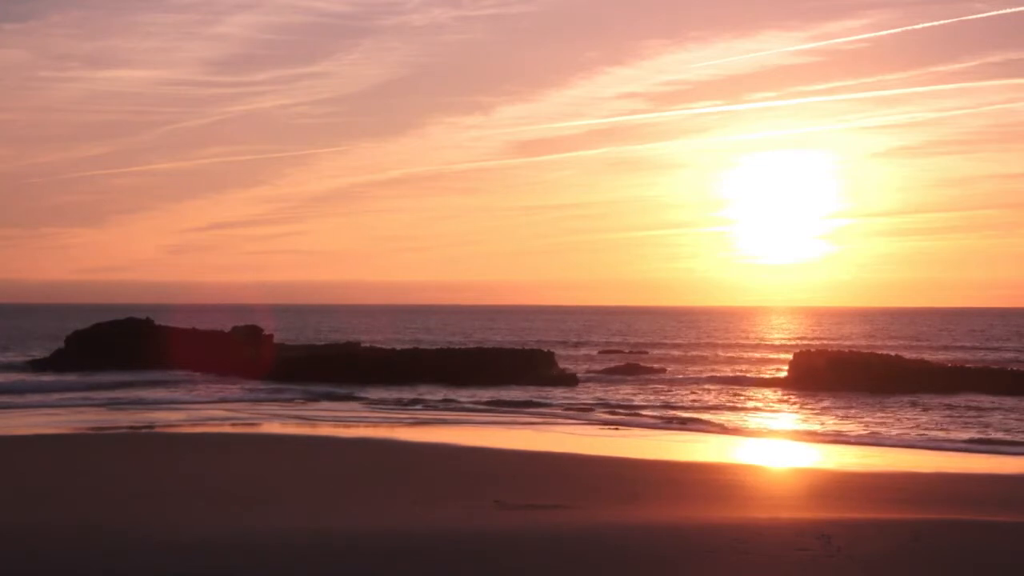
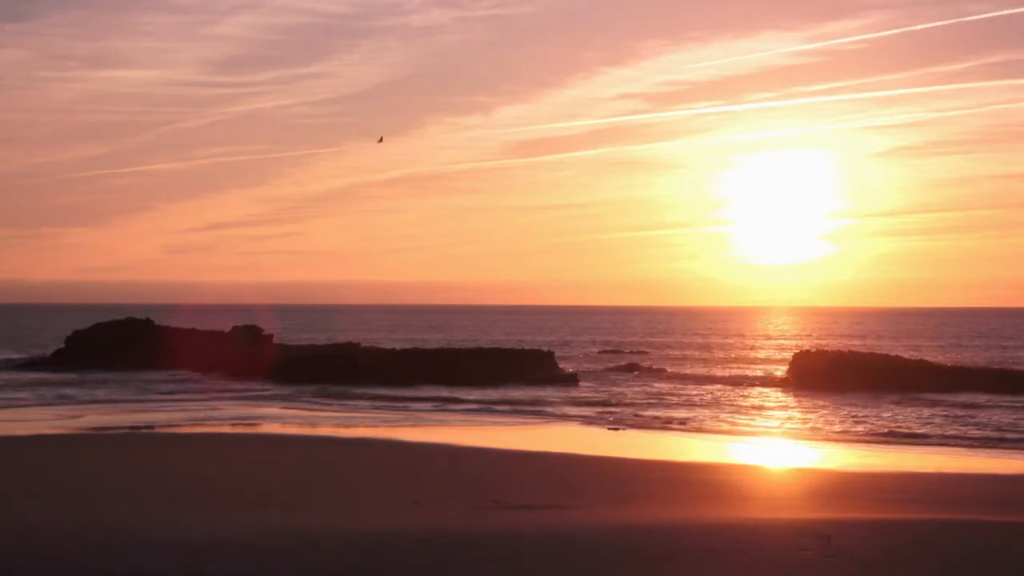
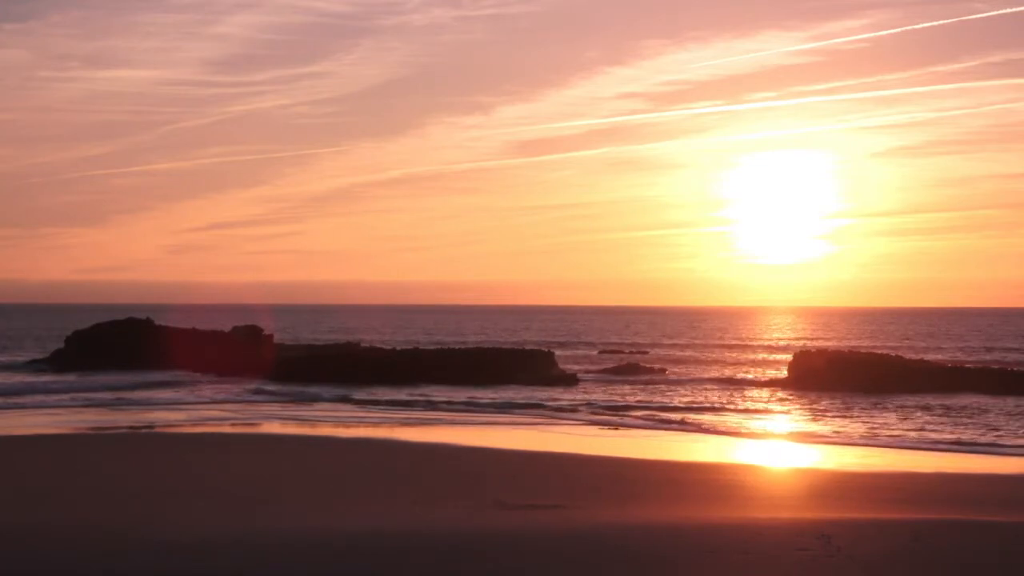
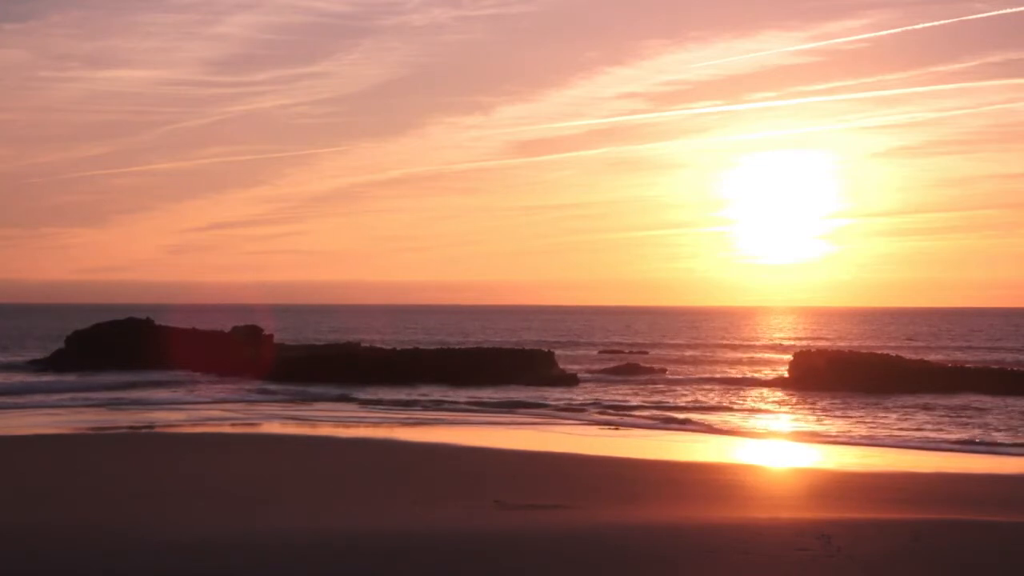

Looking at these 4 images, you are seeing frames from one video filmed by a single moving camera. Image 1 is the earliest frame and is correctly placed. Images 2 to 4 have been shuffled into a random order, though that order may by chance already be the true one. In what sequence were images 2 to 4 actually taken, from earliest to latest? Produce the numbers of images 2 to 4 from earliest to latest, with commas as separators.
4, 3, 2
